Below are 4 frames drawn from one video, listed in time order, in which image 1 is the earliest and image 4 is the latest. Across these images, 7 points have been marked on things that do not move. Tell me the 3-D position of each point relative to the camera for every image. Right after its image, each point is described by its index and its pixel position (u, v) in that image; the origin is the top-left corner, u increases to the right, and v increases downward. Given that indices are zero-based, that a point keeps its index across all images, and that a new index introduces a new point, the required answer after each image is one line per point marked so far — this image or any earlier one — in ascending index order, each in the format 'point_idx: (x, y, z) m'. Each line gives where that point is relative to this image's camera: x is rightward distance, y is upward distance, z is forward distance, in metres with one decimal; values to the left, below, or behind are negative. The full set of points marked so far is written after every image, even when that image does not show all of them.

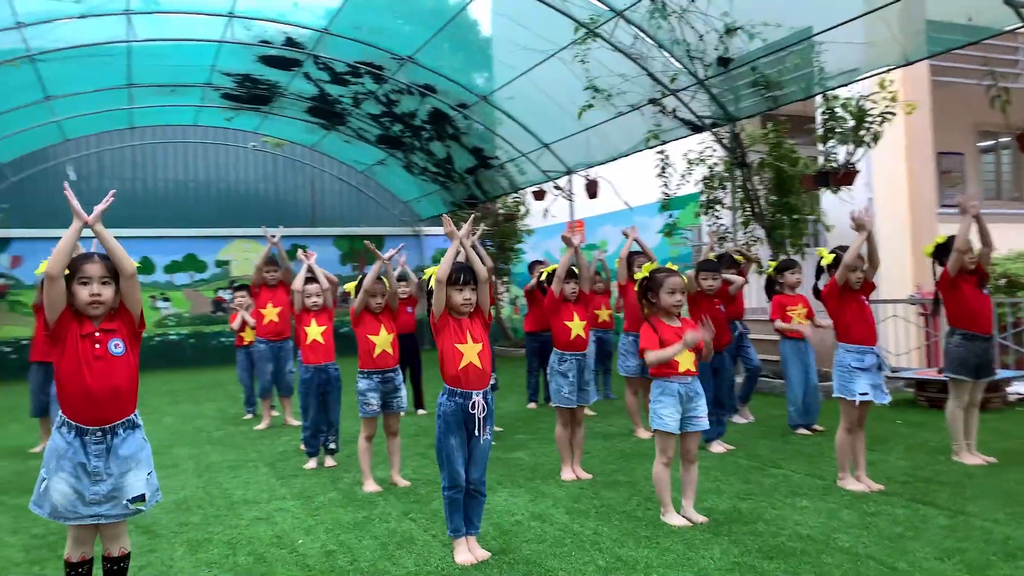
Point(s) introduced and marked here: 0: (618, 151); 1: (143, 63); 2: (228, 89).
0: (+1.1, +1.5, +8.9) m
1: (-4.2, +2.6, +9.5) m
2: (-3.6, +2.6, +10.7) m
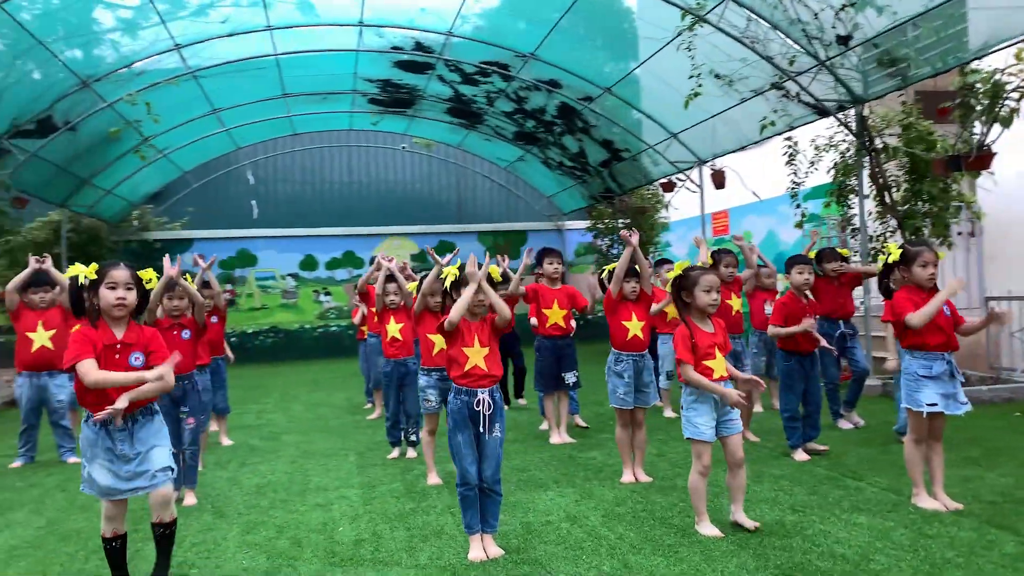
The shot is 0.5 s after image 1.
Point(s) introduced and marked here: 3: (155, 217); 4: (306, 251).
0: (+2.4, +1.5, +8.6) m
1: (-2.7, +2.6, +10.2) m
2: (-1.9, +2.6, +11.3) m
3: (-5.7, +1.2, +13.4) m
4: (-3.5, +0.6, +13.9) m
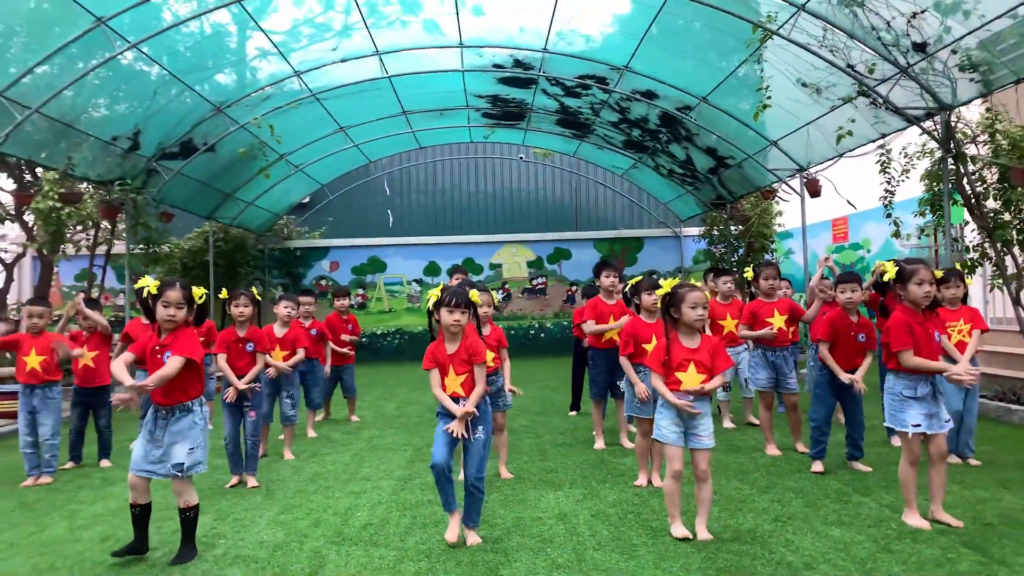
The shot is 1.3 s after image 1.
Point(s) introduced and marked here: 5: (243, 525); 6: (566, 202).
0: (+3.3, +1.4, +8.3) m
1: (-1.4, +2.6, +10.9) m
2: (-0.4, +2.5, +11.8) m
3: (-3.8, +1.1, +14.6) m
4: (-1.5, +0.5, +14.7) m
5: (-1.2, -1.0, +3.7) m
6: (+0.9, +1.5, +15.0) m
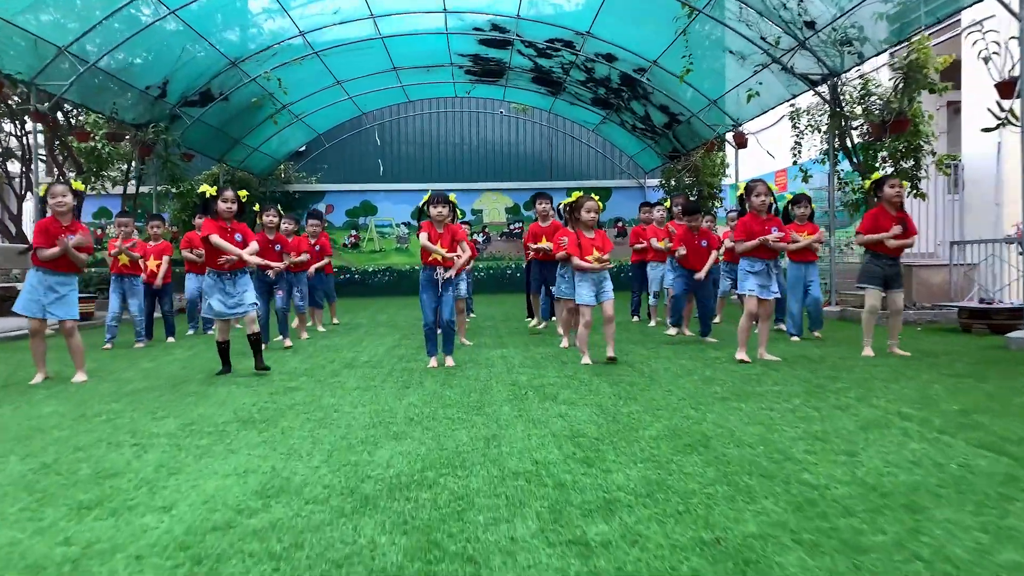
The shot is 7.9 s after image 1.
0: (+3.0, +2.1, +9.8) m
1: (-1.7, +3.5, +12.3) m
2: (-0.7, +3.5, +13.2) m
3: (-4.2, +2.2, +16.0) m
4: (-1.9, +1.7, +16.2) m
5: (-1.4, -0.5, +5.2) m
6: (+0.5, +2.6, +16.4) m
